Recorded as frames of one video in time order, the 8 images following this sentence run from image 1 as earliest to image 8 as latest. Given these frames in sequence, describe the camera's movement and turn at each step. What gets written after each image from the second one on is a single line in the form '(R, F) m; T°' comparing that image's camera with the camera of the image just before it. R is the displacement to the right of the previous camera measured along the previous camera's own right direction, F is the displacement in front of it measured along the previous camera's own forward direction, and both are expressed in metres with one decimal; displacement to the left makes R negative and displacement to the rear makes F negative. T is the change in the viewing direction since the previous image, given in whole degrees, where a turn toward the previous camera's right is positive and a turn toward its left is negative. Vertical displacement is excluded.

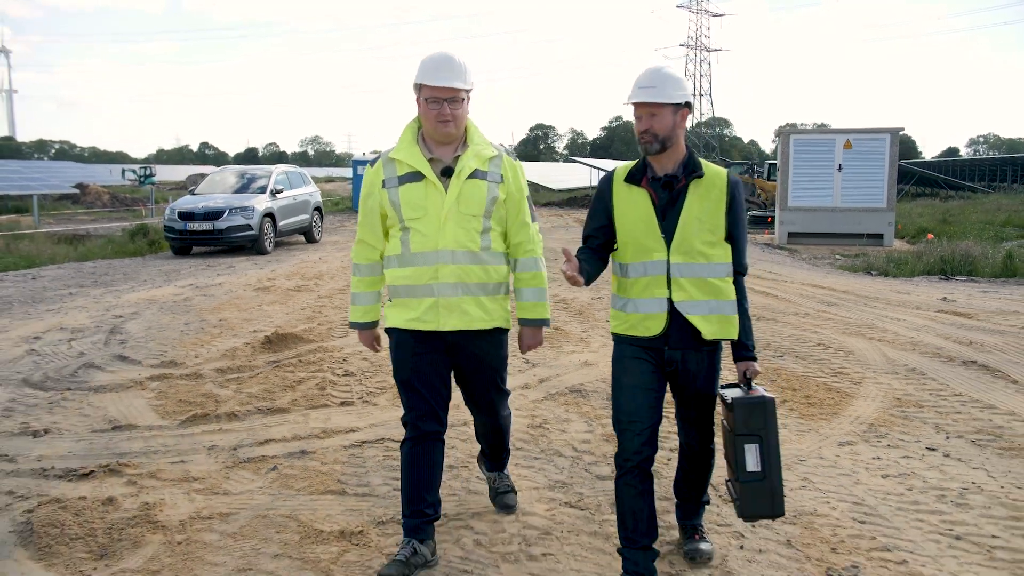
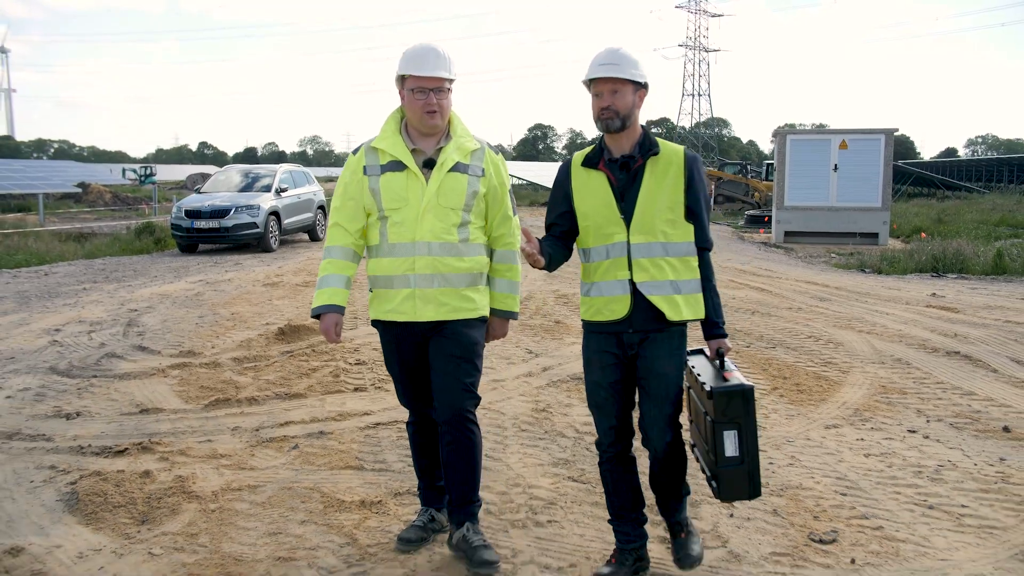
(0.0, -0.3) m; 0°
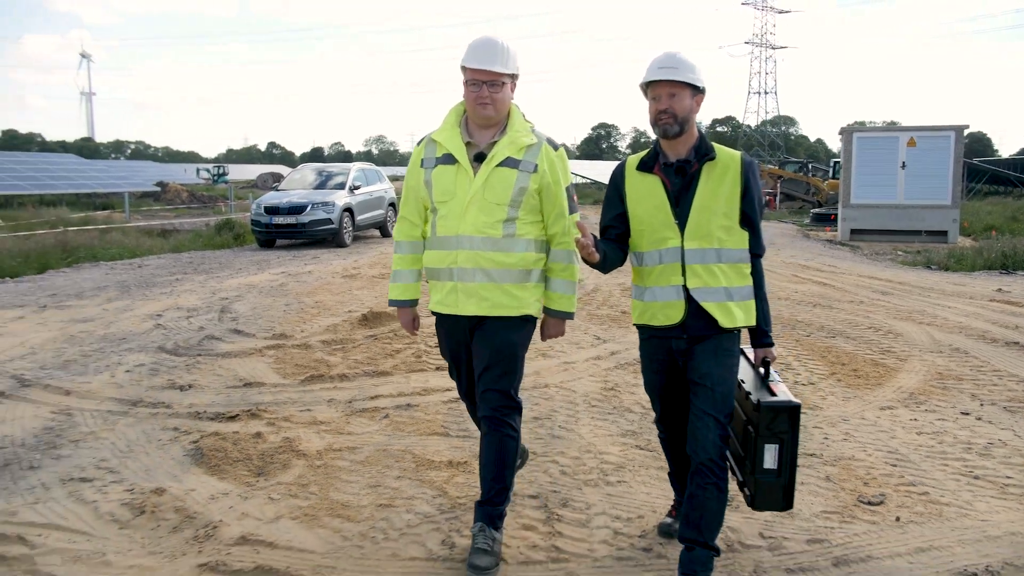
(-0.1, -0.4) m; -4°
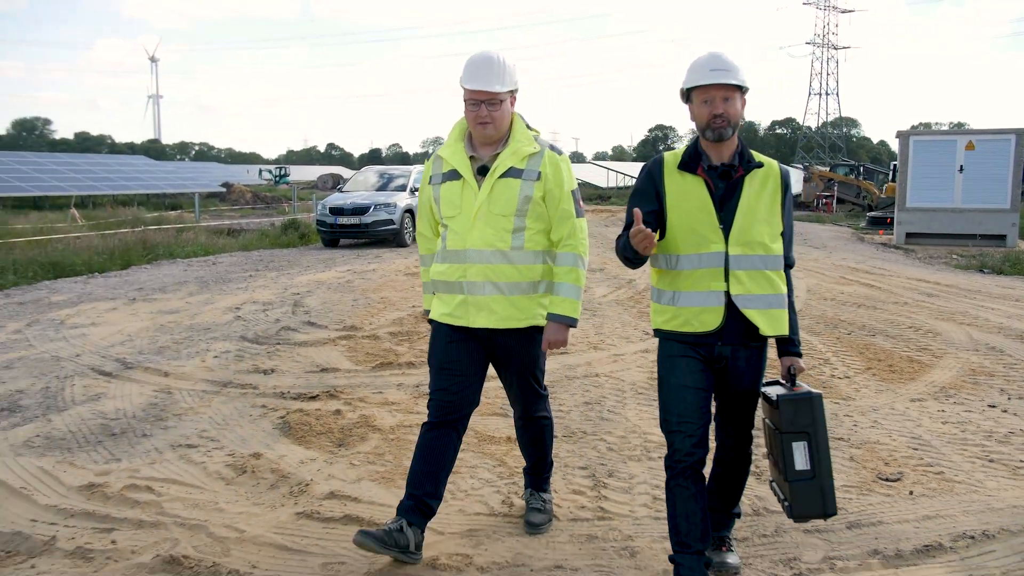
(0.0, -0.5) m; -3°
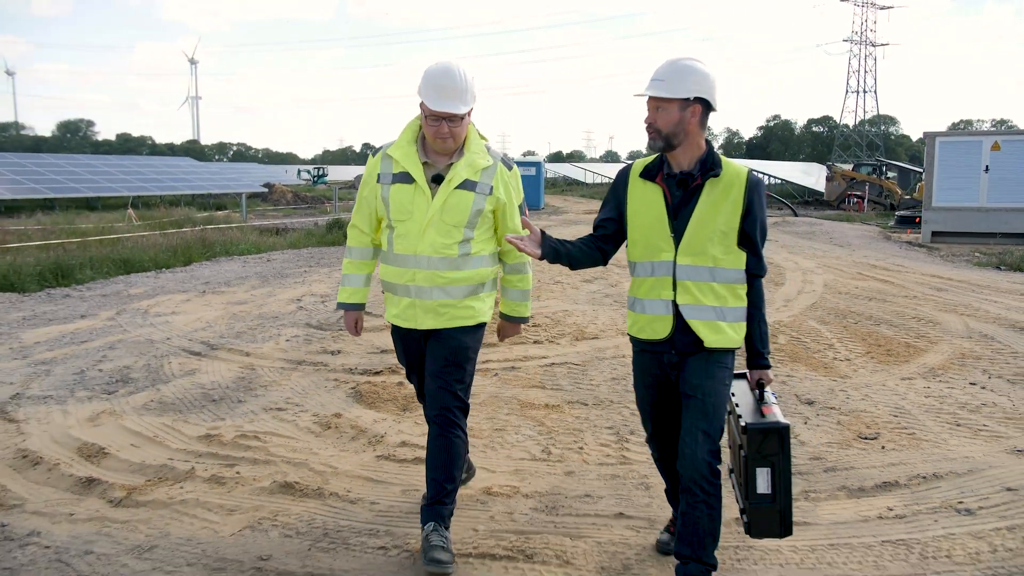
(0.0, -0.9) m; -2°
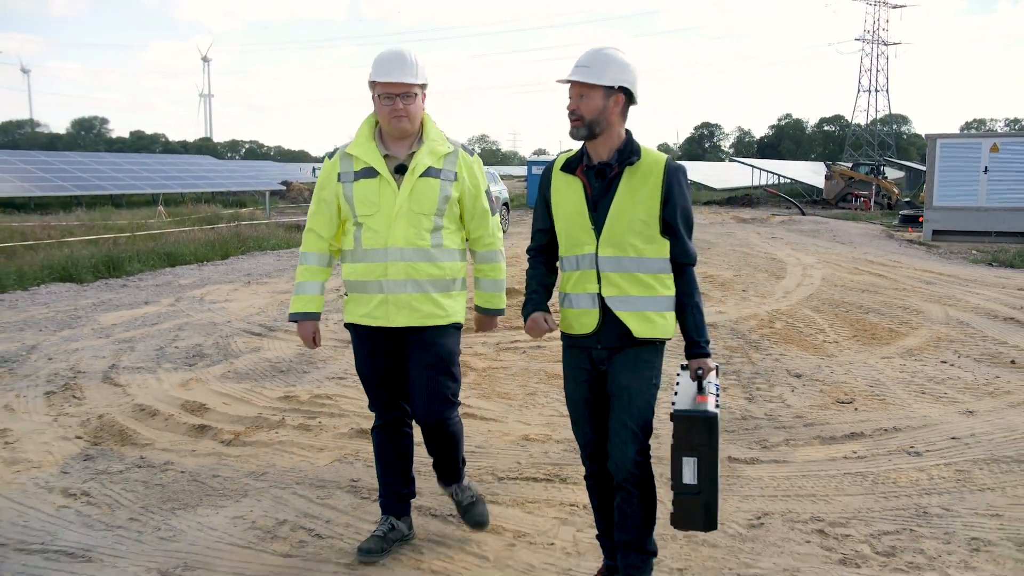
(-0.1, -0.9) m; -1°
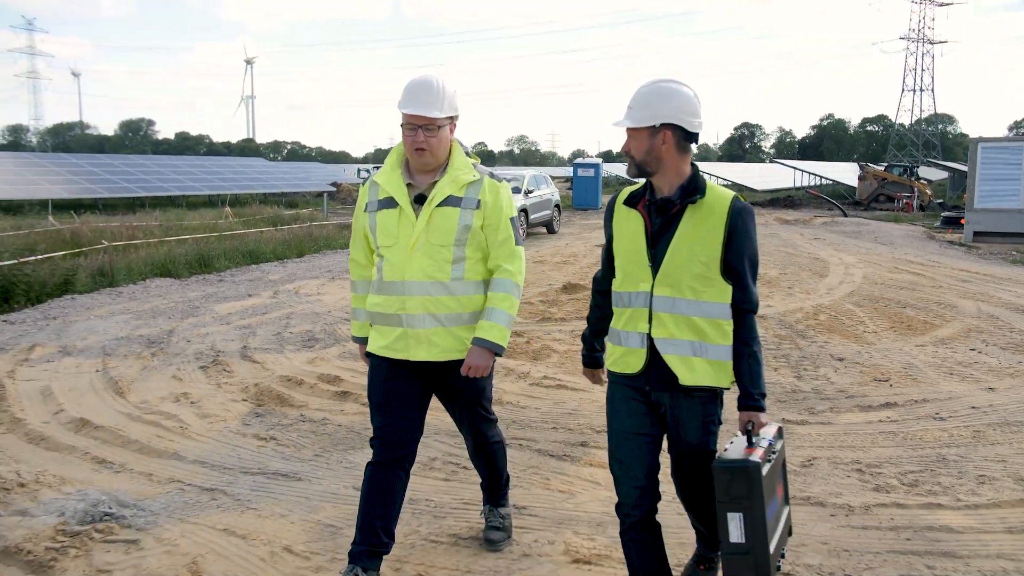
(-0.3, -1.1) m; -2°
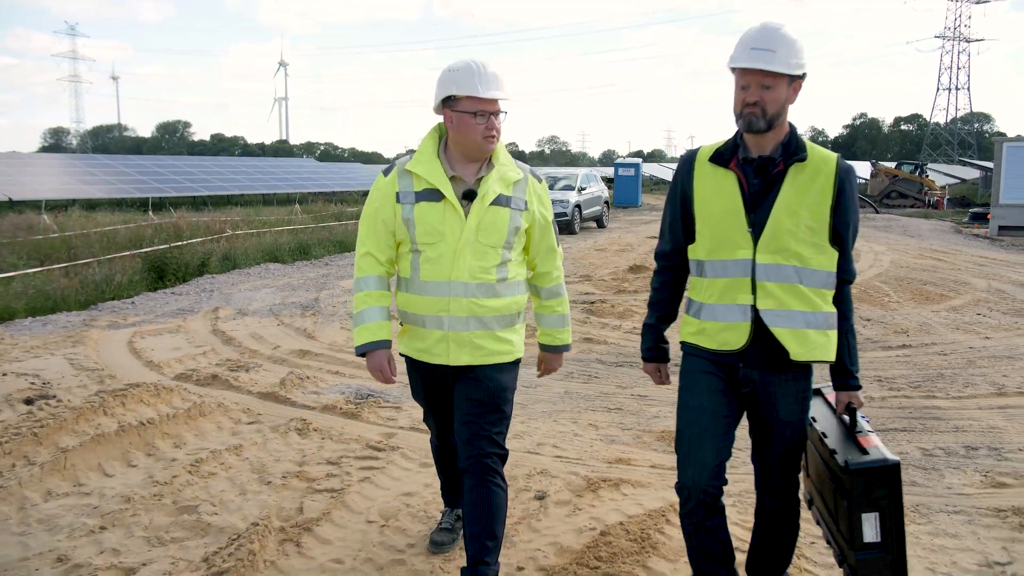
(-0.6, -1.9) m; -2°
